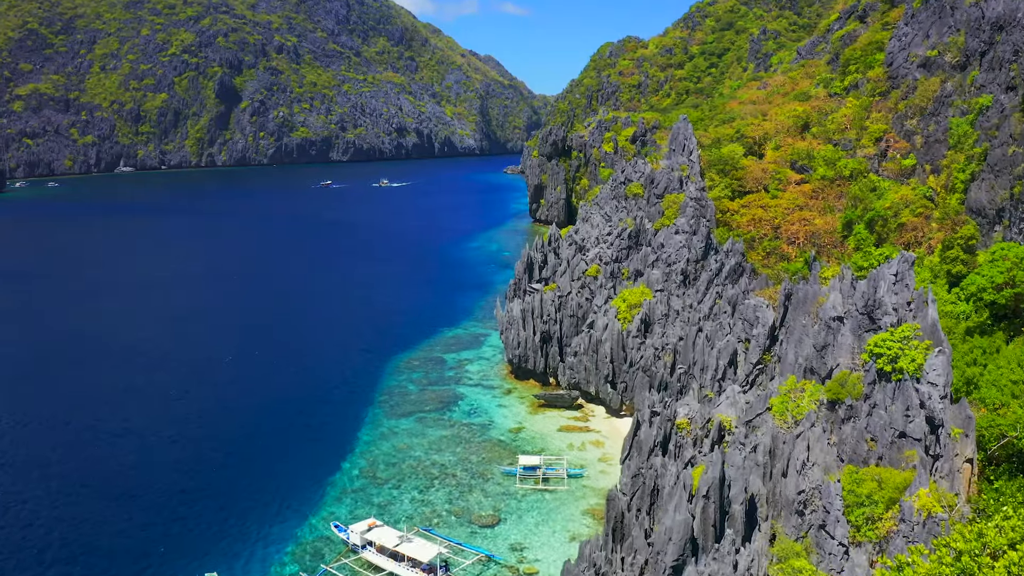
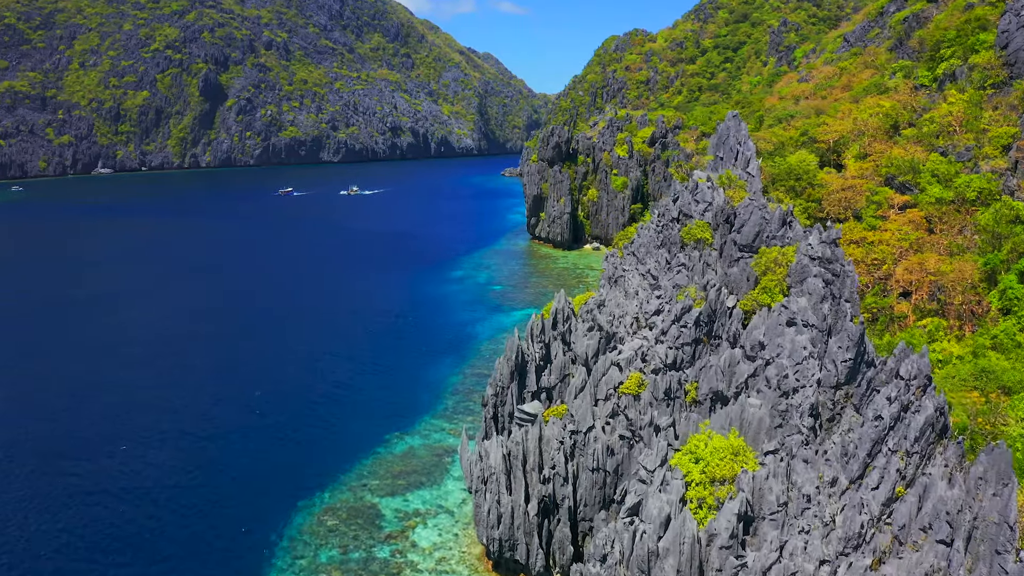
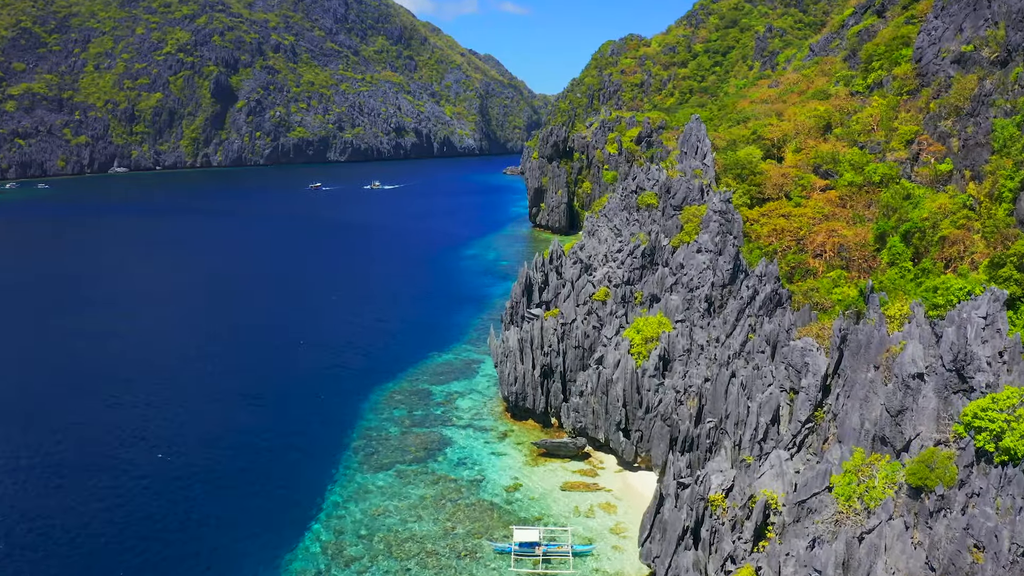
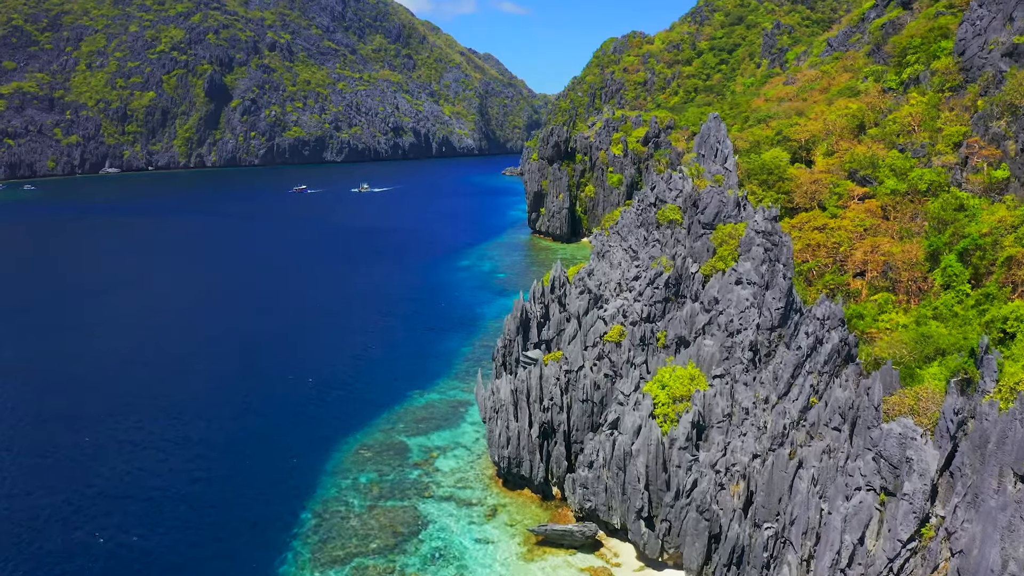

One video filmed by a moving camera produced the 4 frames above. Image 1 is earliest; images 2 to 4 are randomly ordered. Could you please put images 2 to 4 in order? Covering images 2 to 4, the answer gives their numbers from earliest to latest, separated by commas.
3, 4, 2
